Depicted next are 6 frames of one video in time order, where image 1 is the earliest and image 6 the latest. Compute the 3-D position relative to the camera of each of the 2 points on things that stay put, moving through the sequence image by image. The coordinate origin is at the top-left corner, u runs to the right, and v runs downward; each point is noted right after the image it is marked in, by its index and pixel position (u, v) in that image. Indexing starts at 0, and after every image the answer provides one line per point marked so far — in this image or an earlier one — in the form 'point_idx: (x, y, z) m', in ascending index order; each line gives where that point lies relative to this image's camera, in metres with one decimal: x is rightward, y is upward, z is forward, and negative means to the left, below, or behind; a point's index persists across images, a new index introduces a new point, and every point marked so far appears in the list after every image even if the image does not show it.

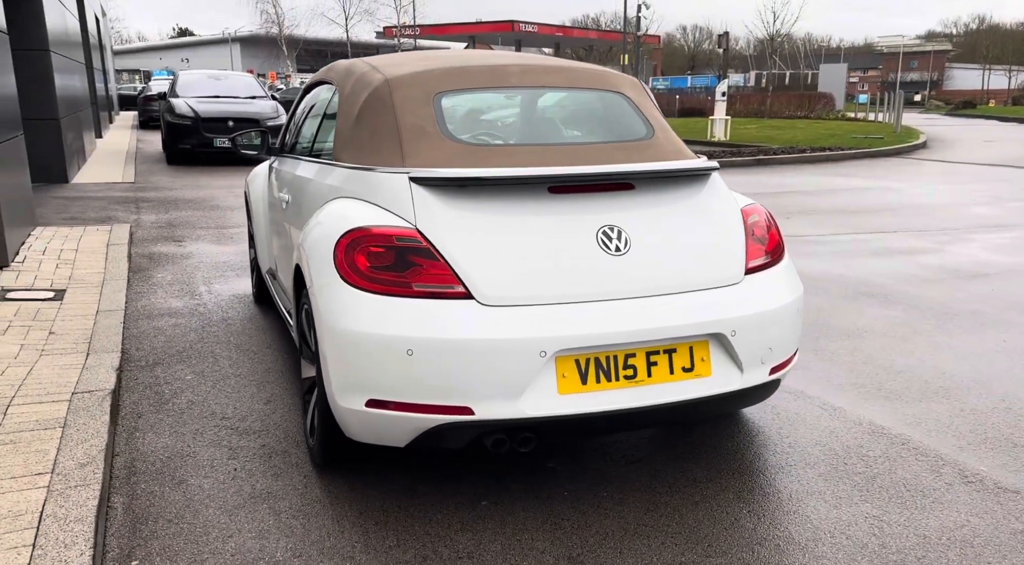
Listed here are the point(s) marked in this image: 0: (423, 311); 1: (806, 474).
0: (-0.3, -0.1, +2.6) m
1: (+1.1, -0.7, +3.1) m
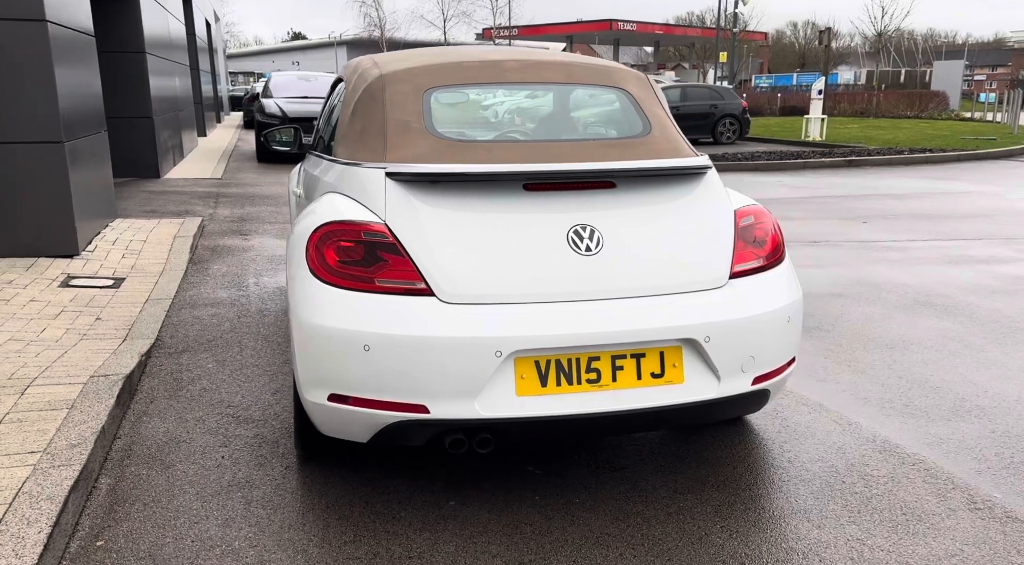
0: (-0.4, -0.1, +2.5) m
1: (+1.0, -0.8, +2.9) m
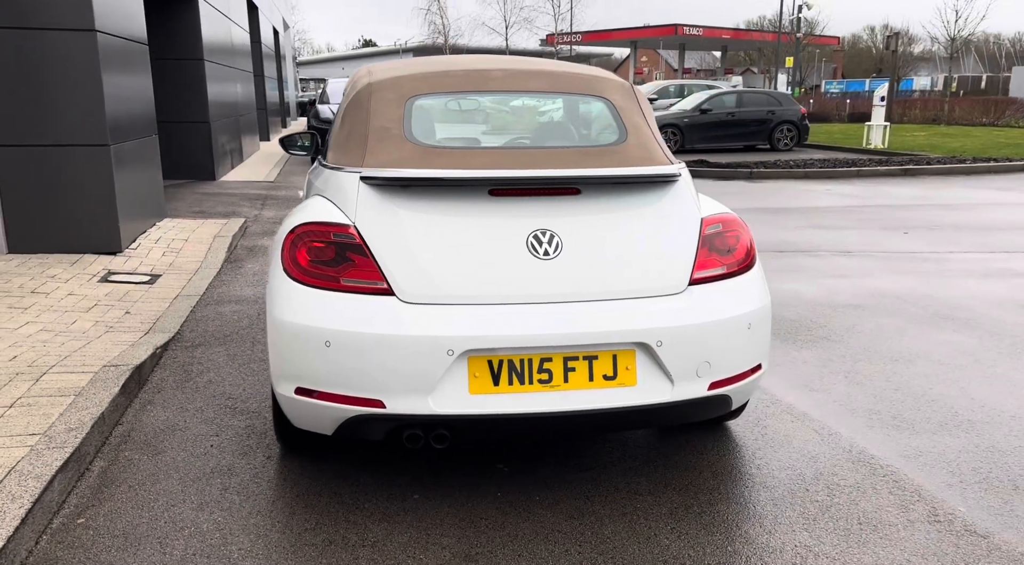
0: (-0.6, -0.1, +2.7) m
1: (+0.9, -0.8, +2.9) m
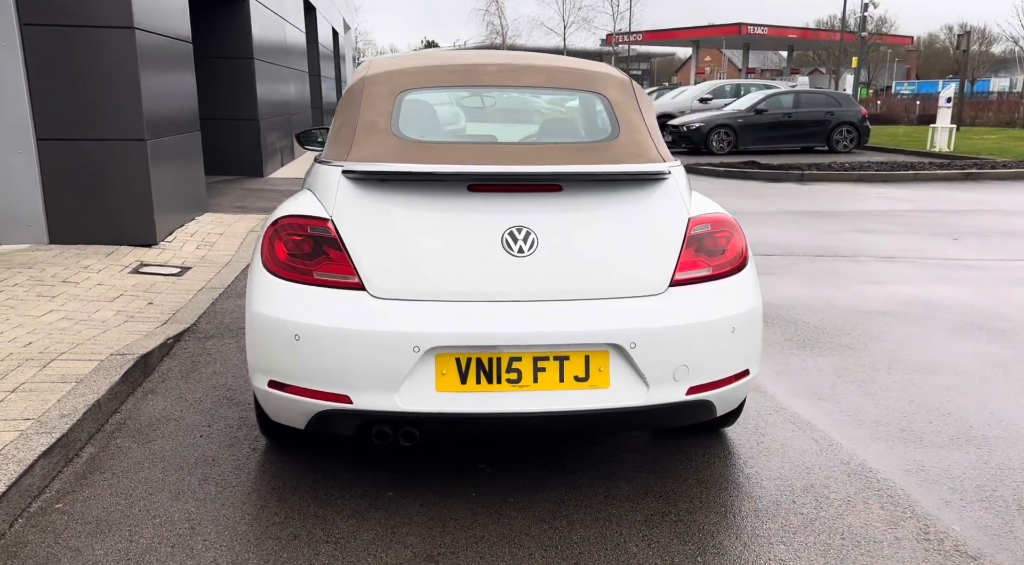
0: (-0.7, 0.0, +2.7) m
1: (+0.8, -0.8, +2.8) m
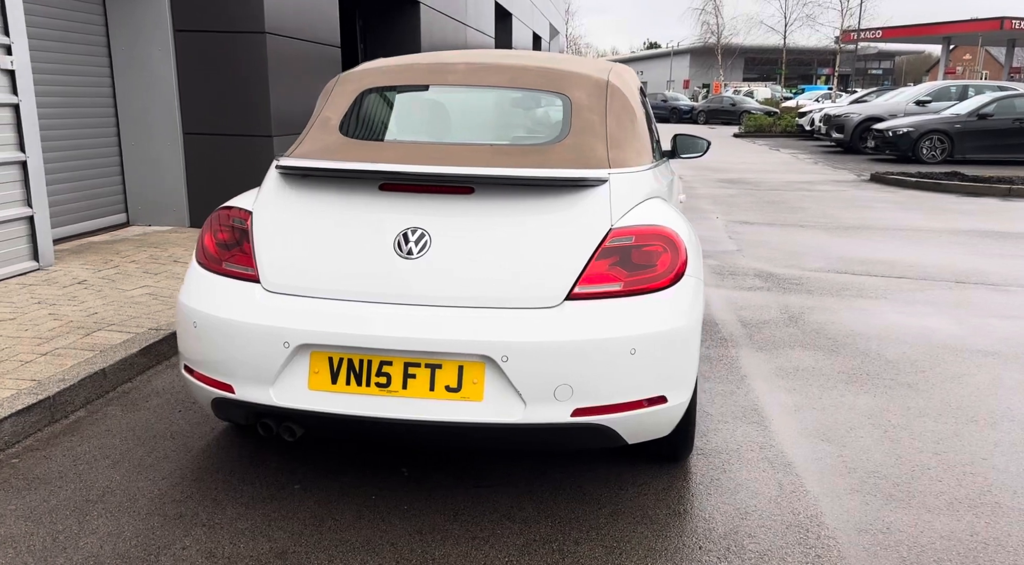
0: (-1.0, 0.0, +2.8) m
1: (+0.4, -0.8, +2.6) m
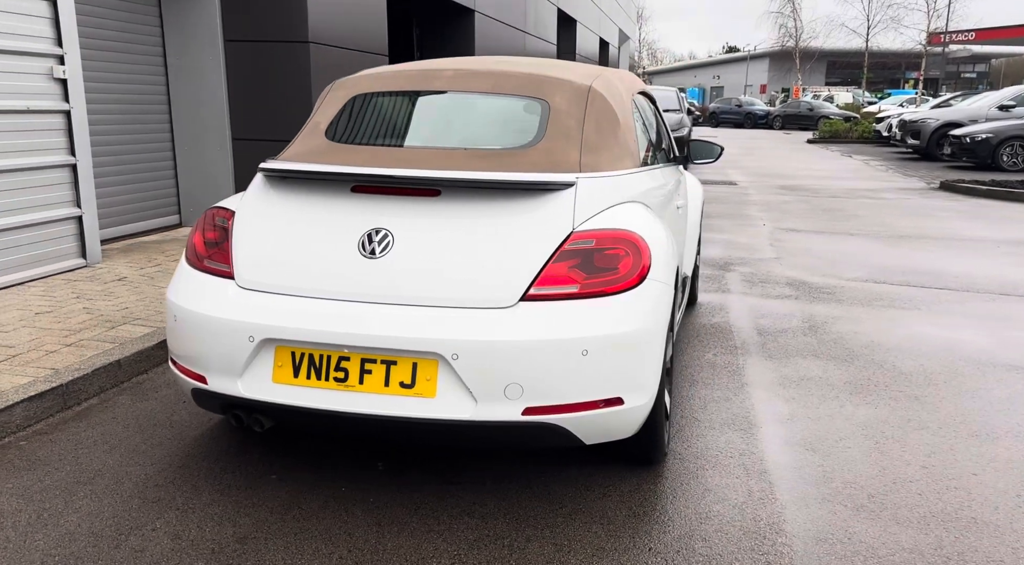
0: (-1.1, 0.0, +2.9) m
1: (+0.2, -0.9, +2.6) m
